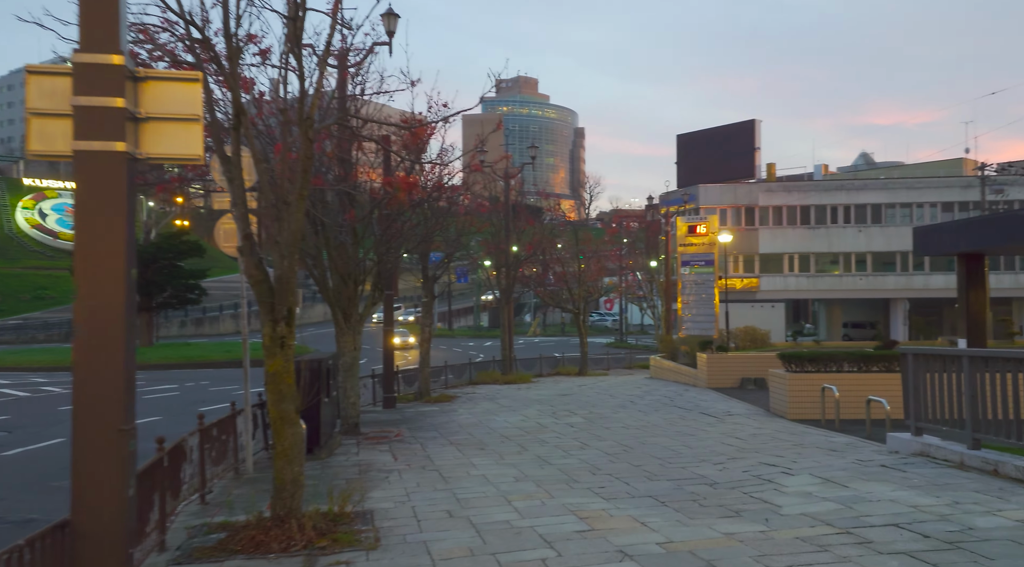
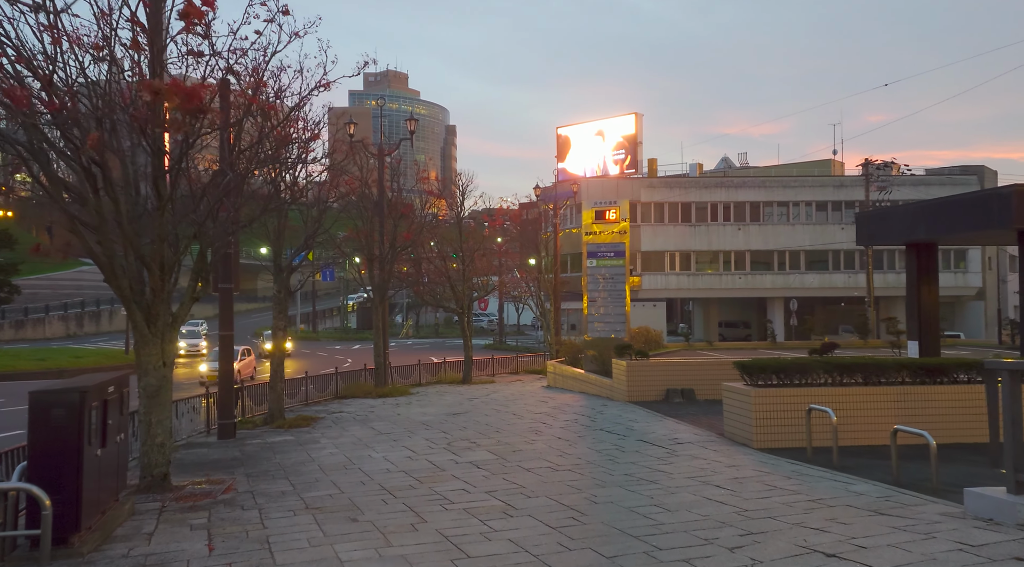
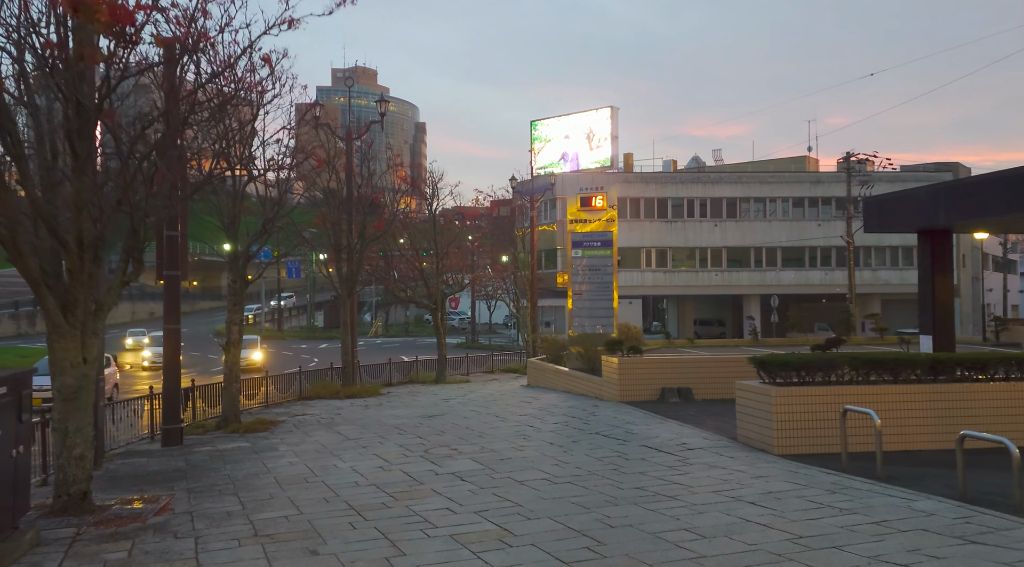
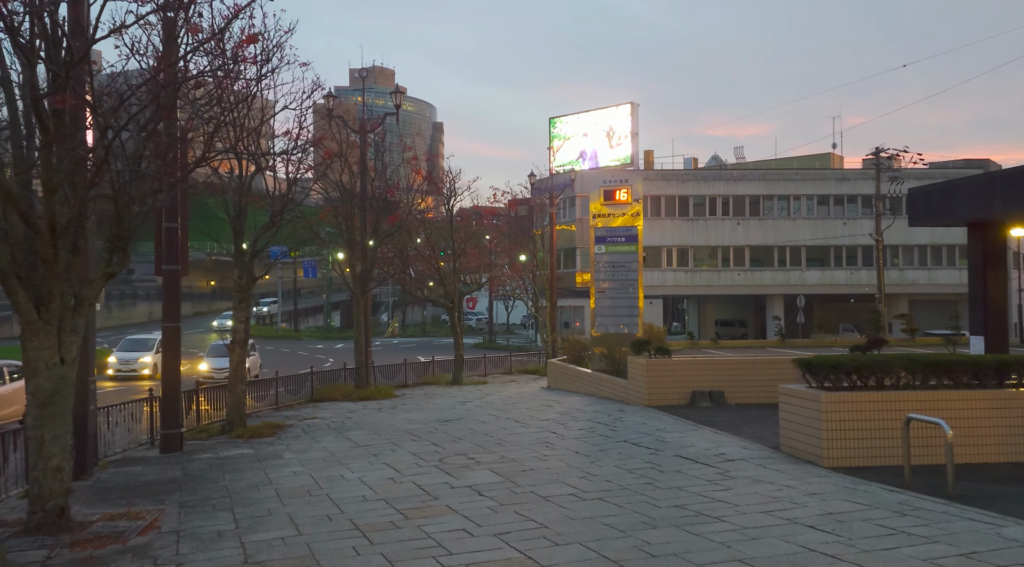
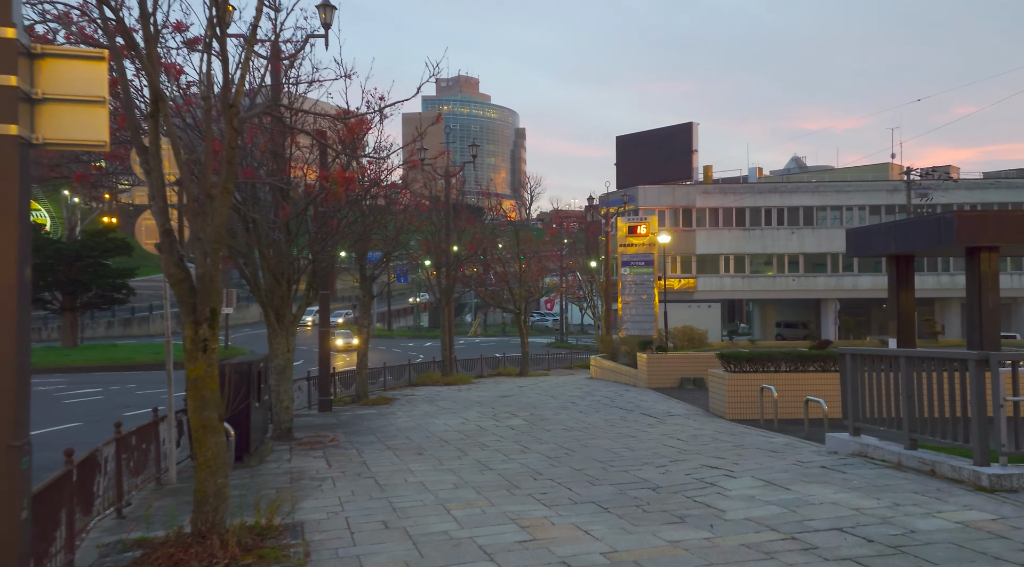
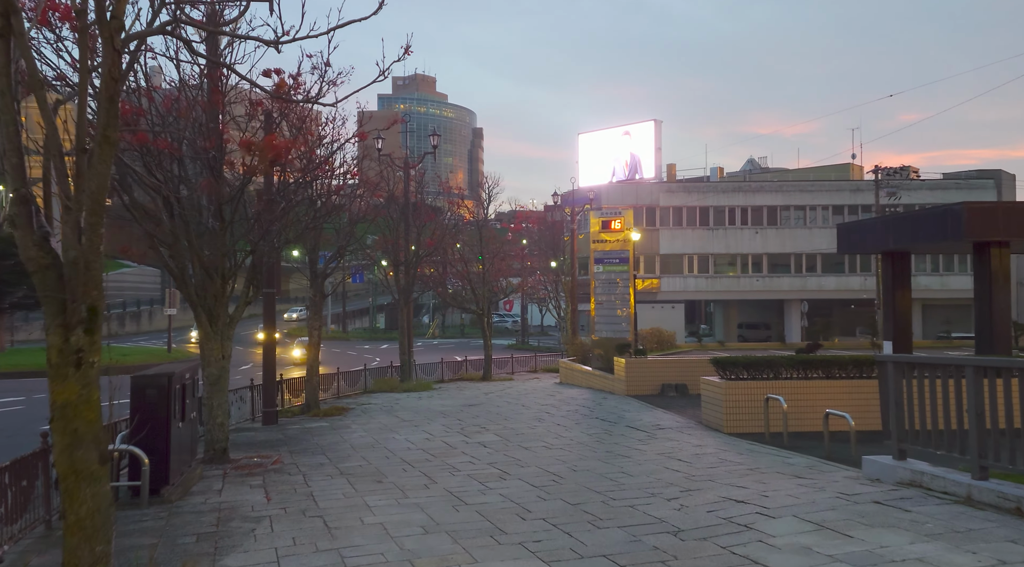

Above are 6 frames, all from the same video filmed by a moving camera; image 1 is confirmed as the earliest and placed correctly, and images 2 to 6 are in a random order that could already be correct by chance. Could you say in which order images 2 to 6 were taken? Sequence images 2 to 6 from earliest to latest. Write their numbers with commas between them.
5, 6, 2, 3, 4
